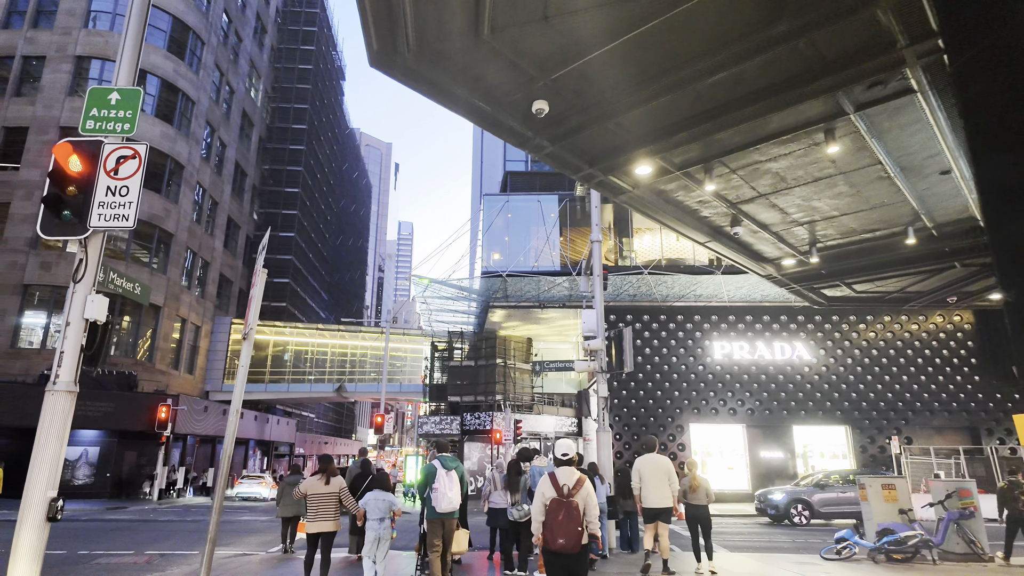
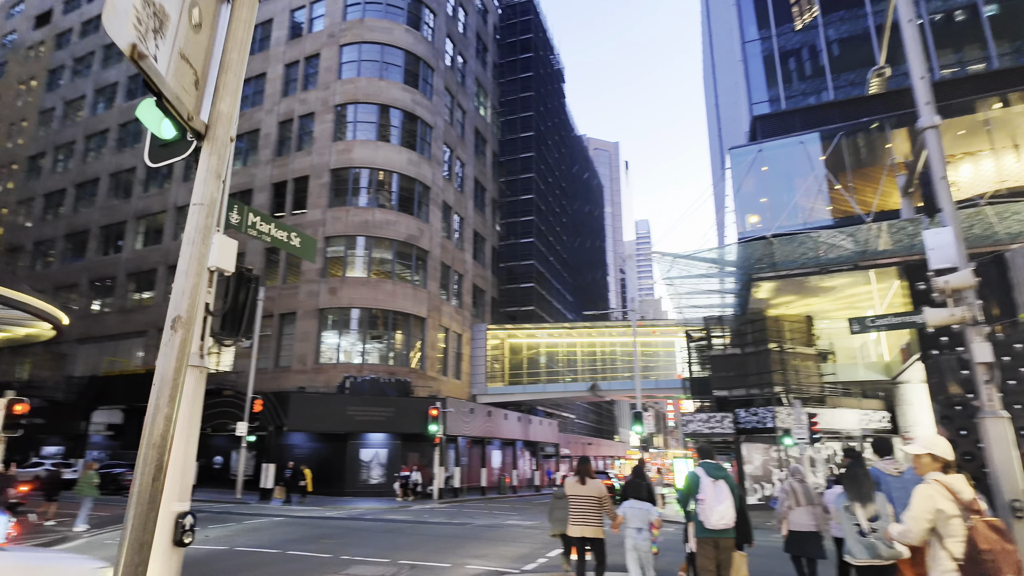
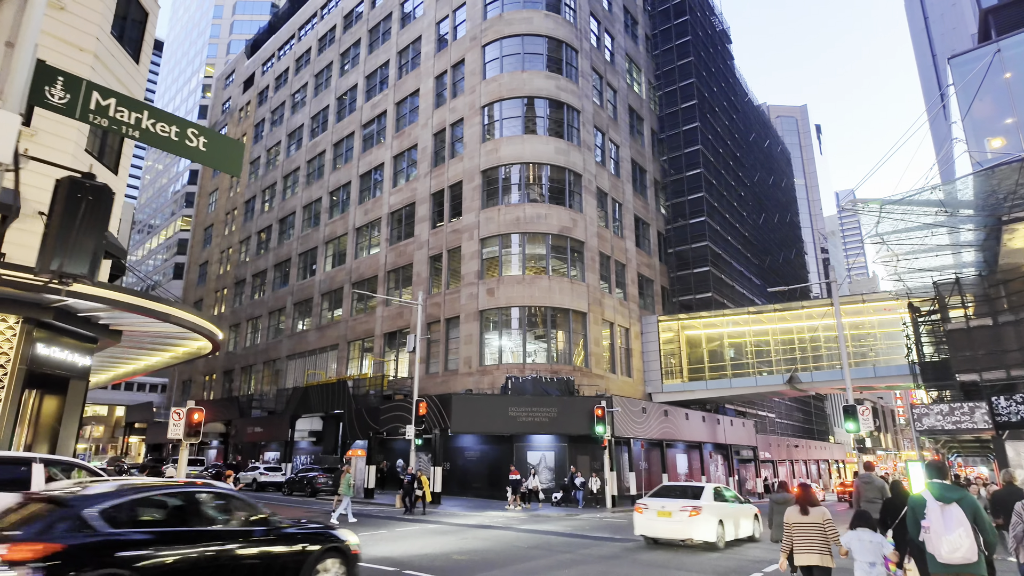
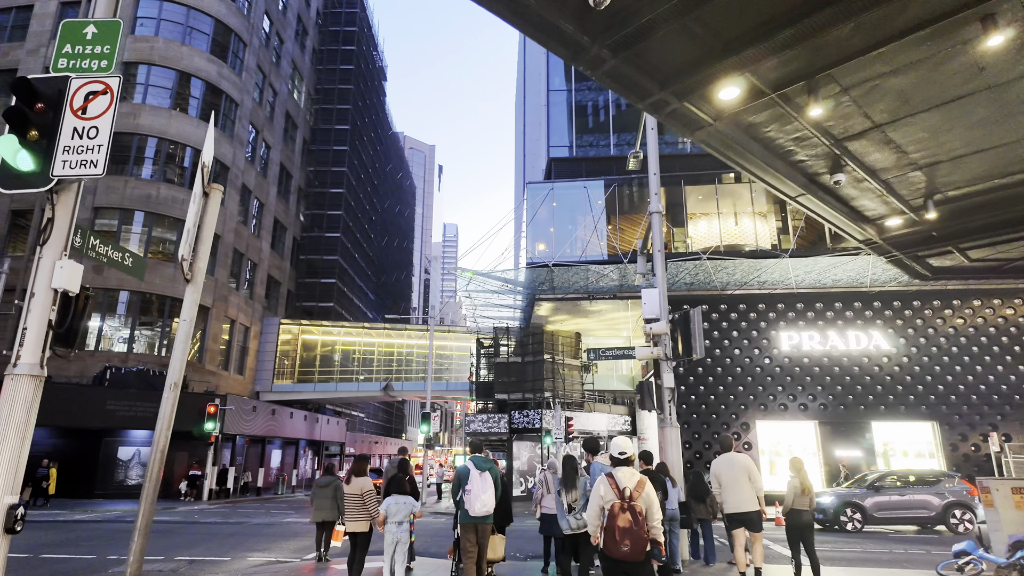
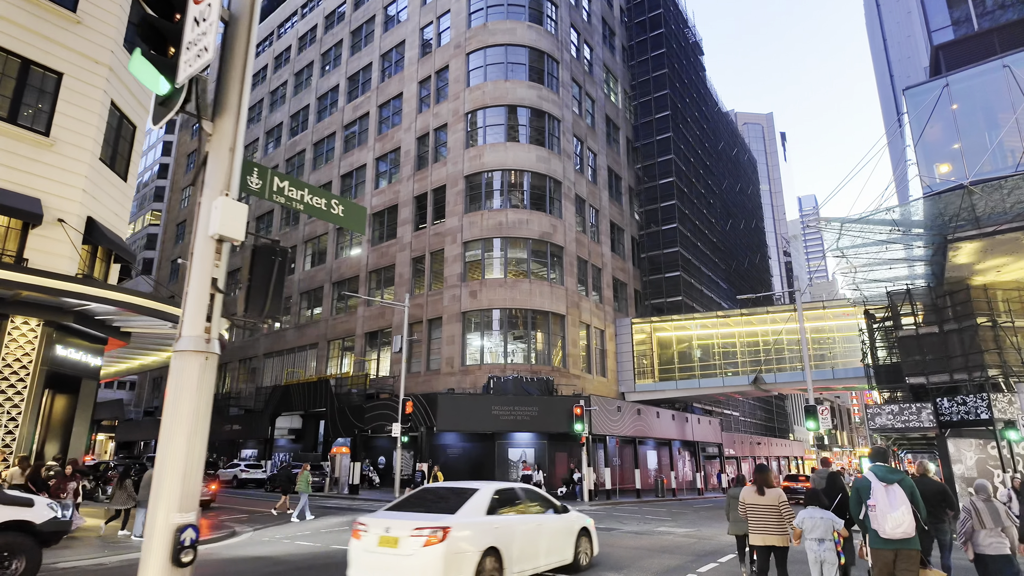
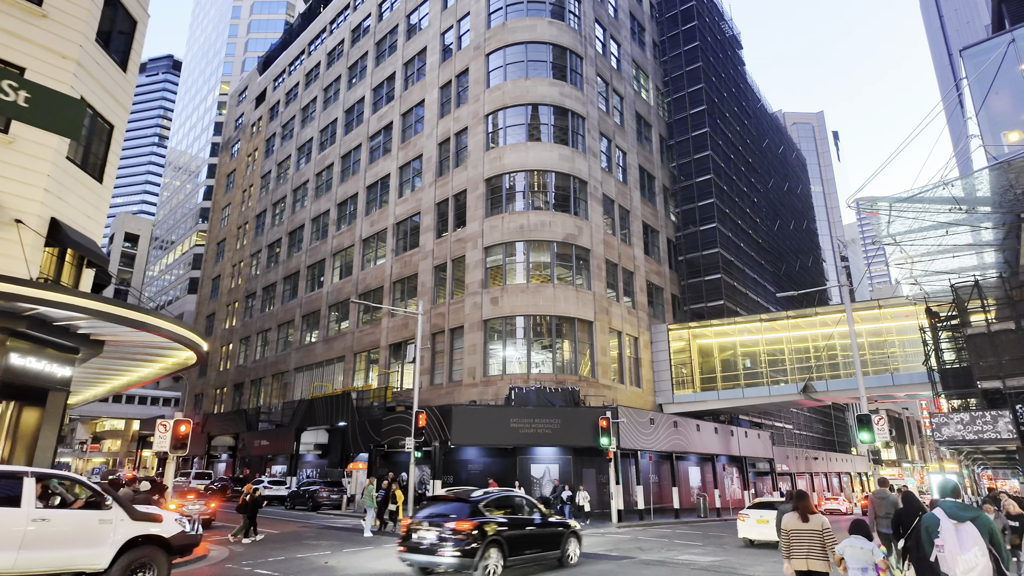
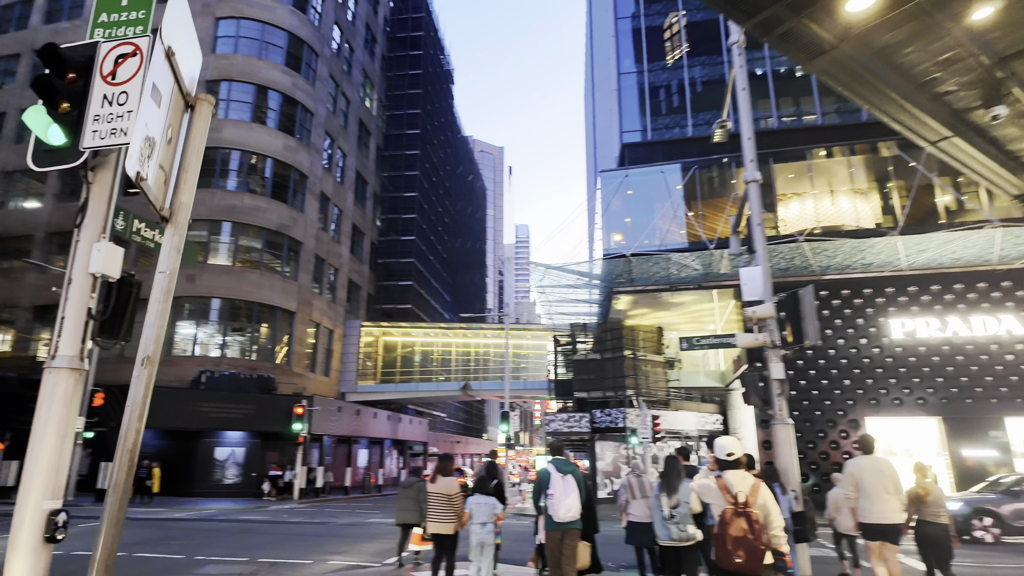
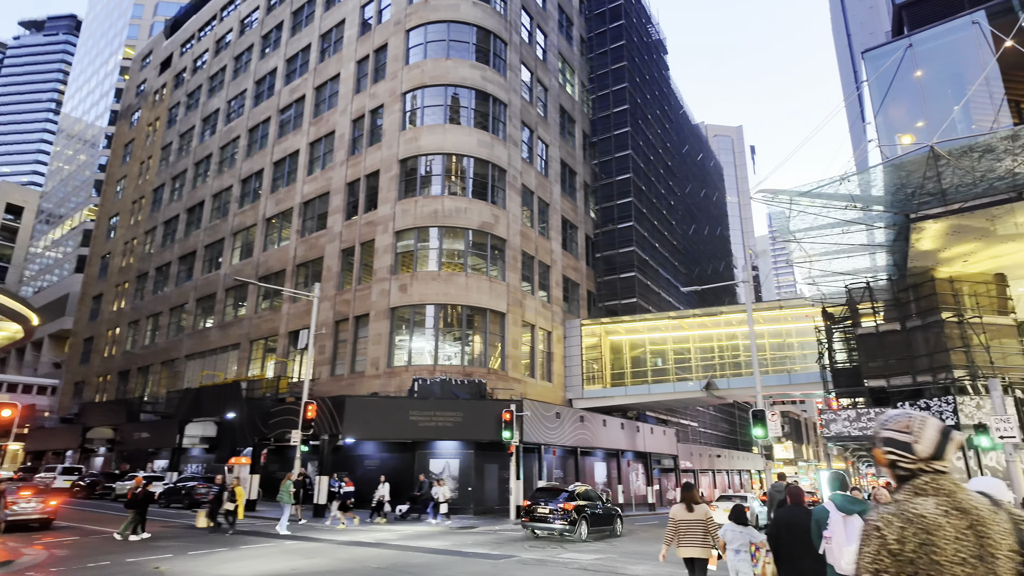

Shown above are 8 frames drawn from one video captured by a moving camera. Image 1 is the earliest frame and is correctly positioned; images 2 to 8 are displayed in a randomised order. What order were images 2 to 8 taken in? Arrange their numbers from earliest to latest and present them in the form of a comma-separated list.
4, 7, 2, 5, 3, 6, 8
